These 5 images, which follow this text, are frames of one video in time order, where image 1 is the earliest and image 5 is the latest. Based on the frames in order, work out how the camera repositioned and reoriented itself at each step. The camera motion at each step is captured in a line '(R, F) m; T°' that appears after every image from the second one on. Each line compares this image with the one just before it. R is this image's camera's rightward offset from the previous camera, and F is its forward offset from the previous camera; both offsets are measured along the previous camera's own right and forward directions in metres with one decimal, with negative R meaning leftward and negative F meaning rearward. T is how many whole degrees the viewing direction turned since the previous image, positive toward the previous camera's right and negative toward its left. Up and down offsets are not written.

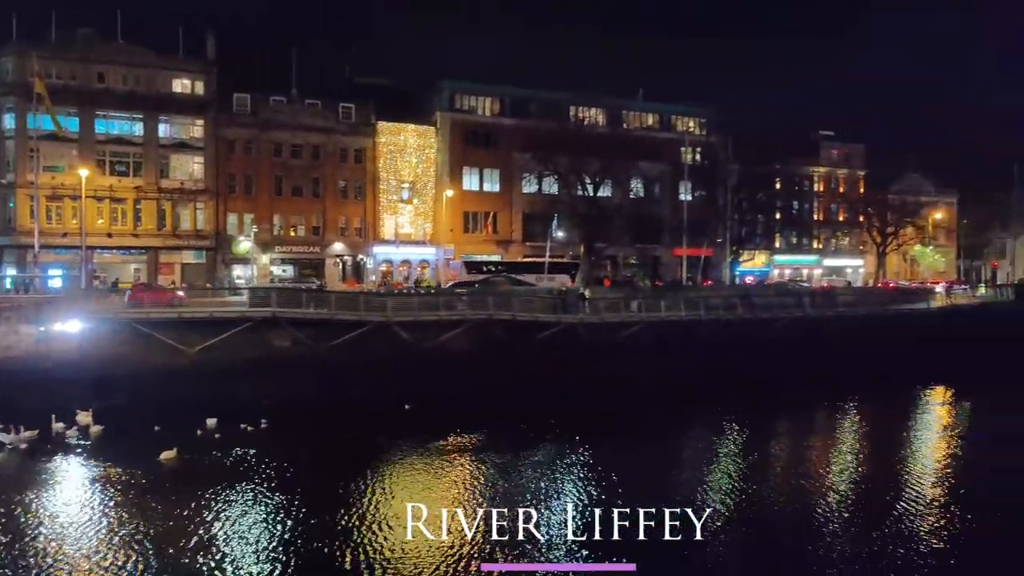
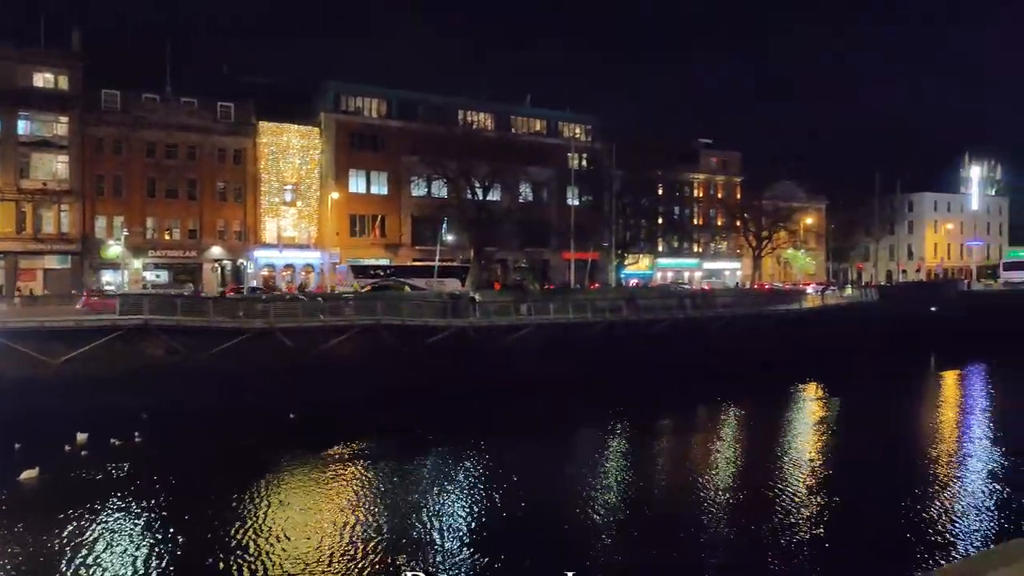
(-0.2, +0.8) m; +8°
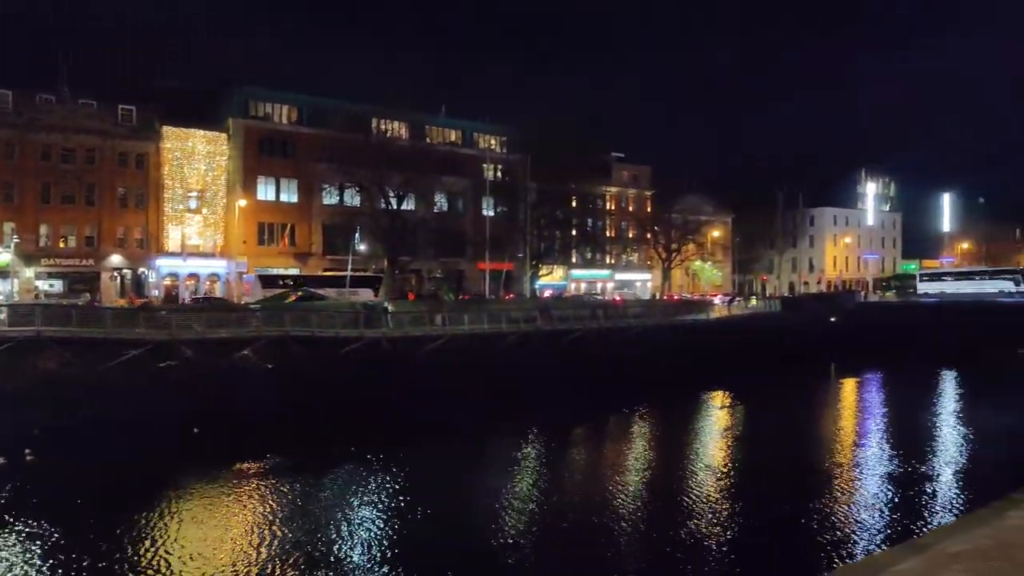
(-0.6, +0.2) m; +6°
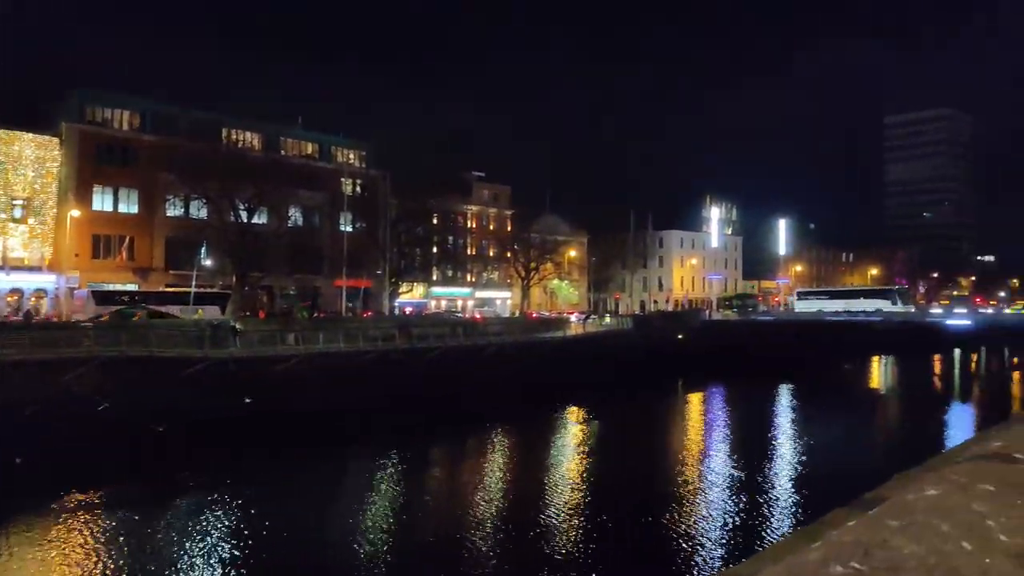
(+0.2, +0.4) m; +10°
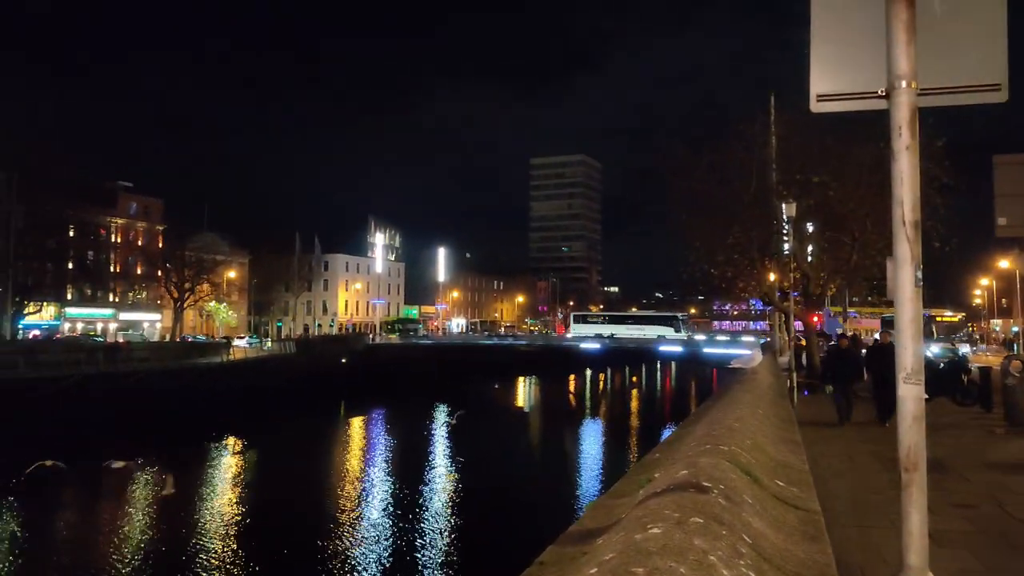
(-0.4, +0.6) m; +24°
